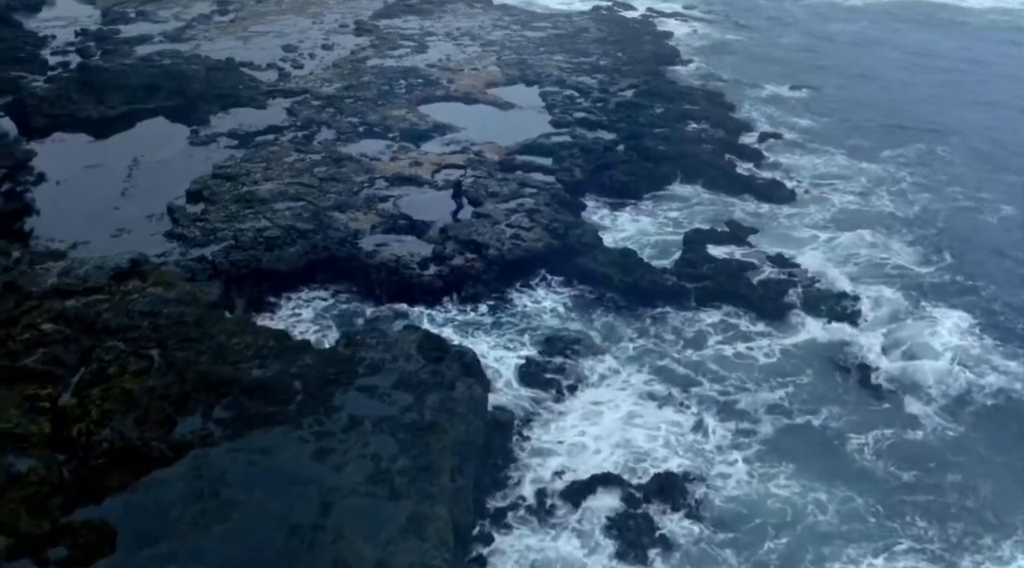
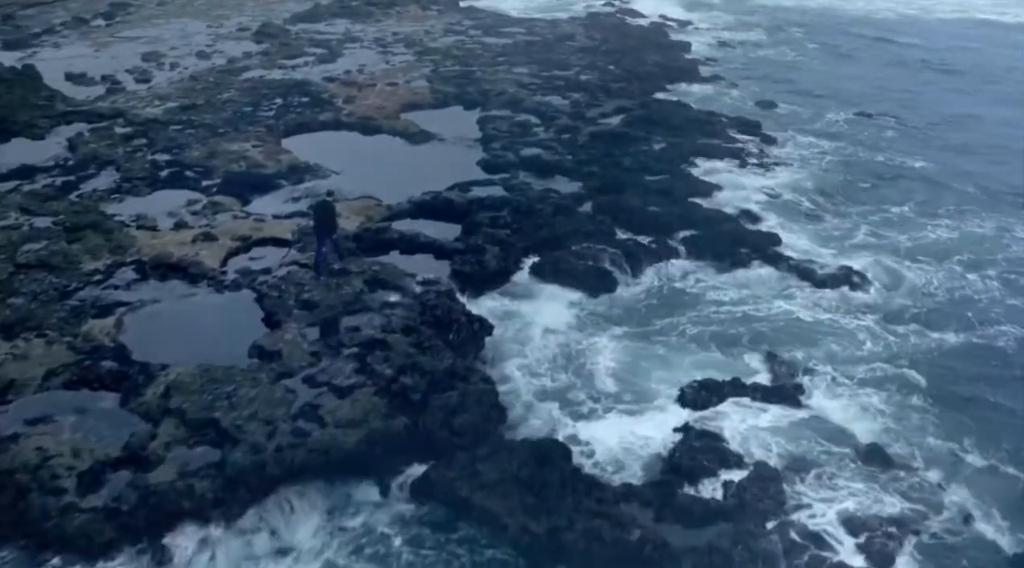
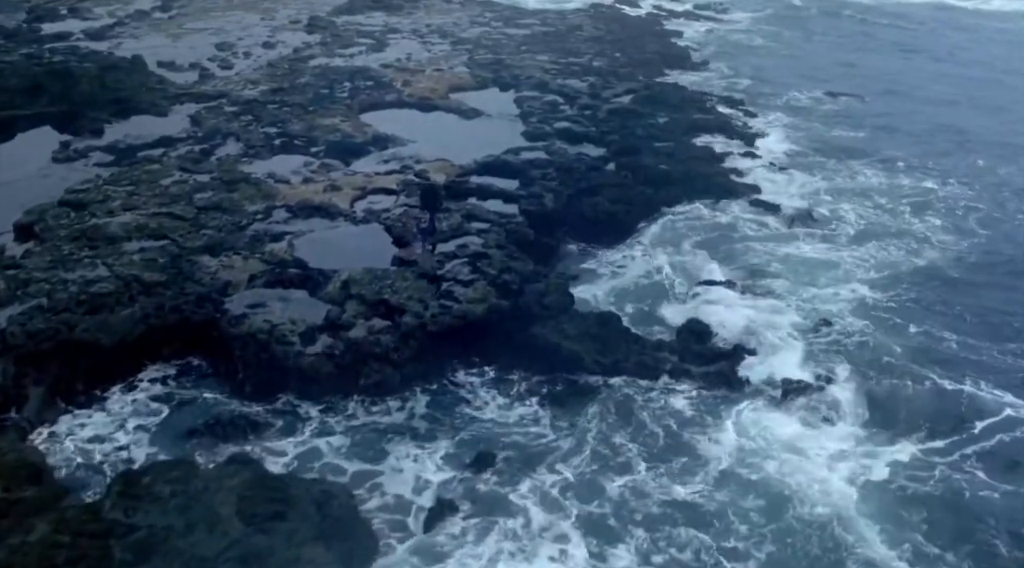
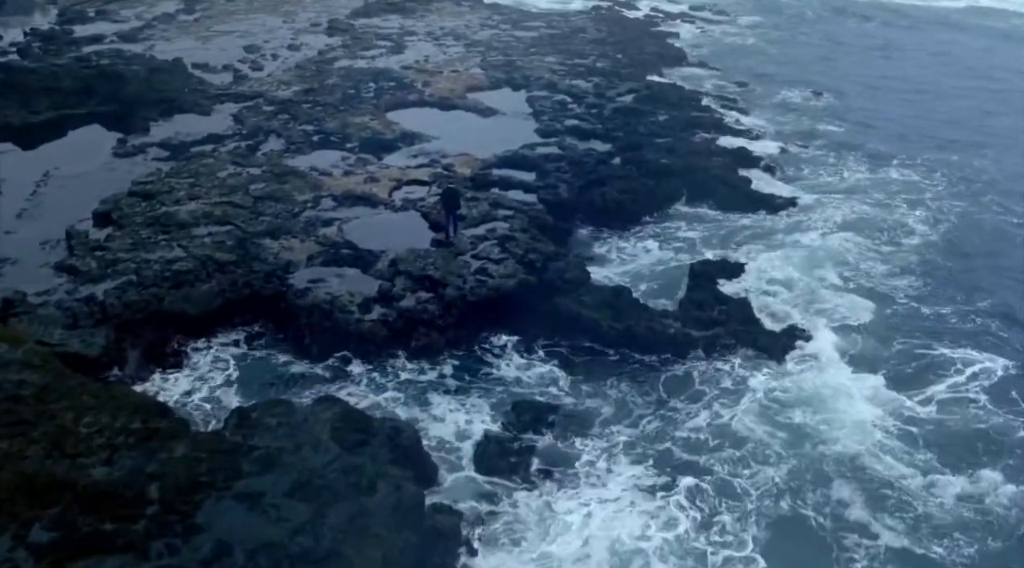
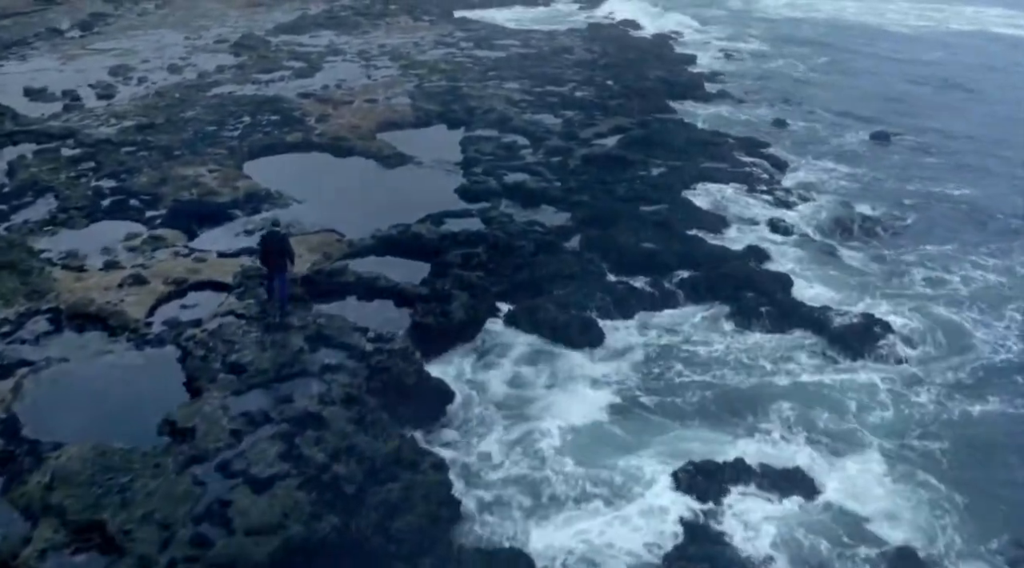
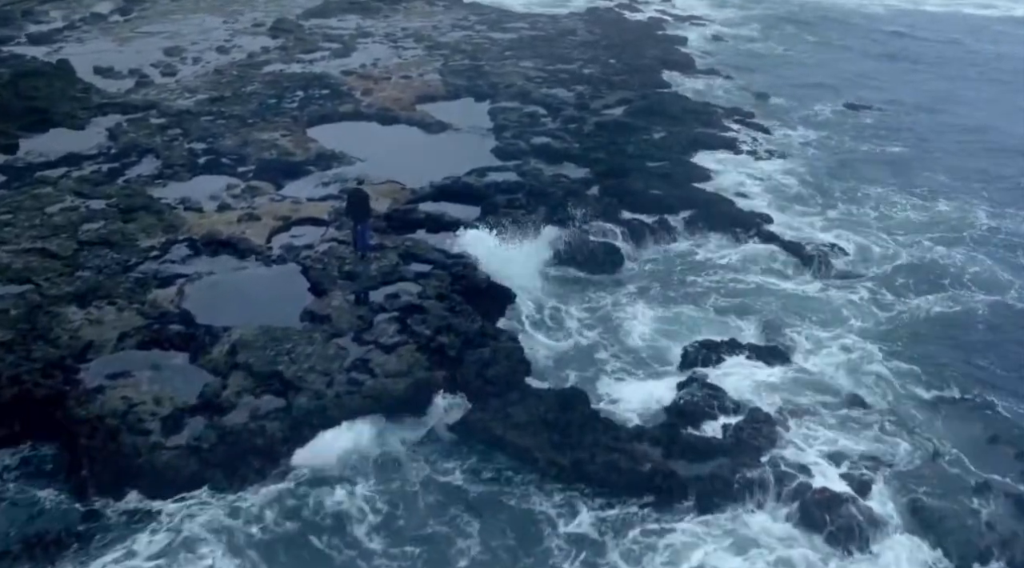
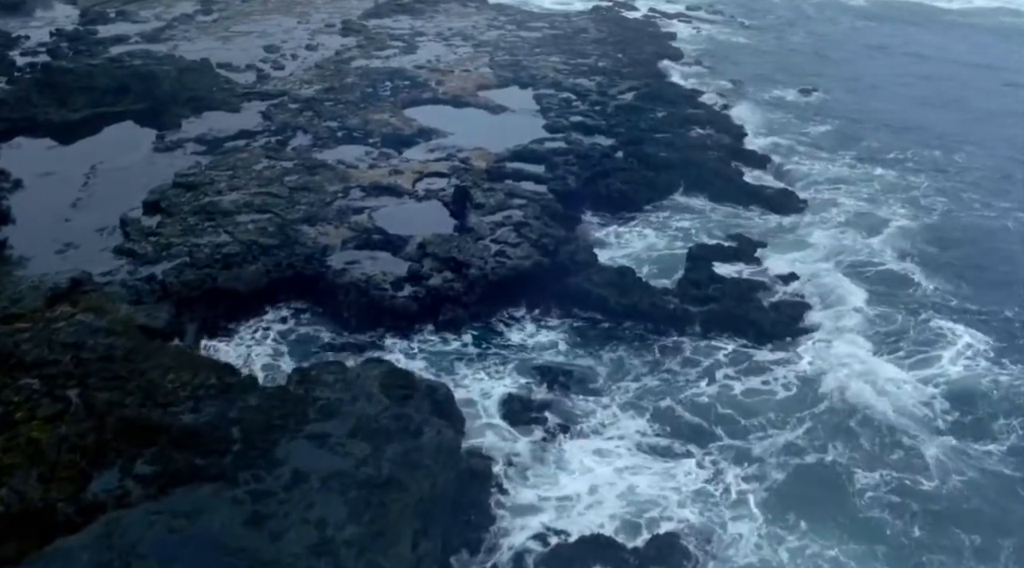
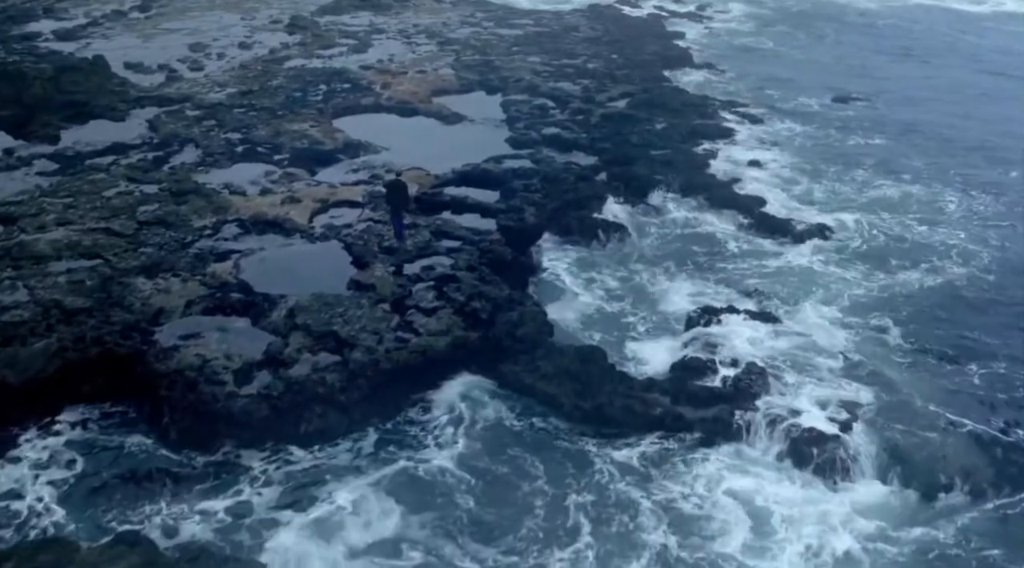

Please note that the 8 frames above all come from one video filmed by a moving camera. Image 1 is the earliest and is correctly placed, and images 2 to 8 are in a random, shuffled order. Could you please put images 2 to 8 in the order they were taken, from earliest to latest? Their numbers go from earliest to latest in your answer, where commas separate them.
7, 4, 3, 8, 6, 2, 5
